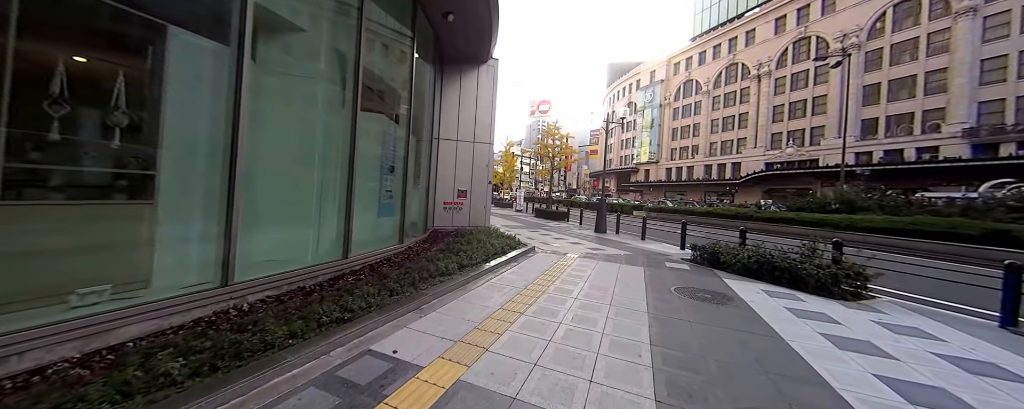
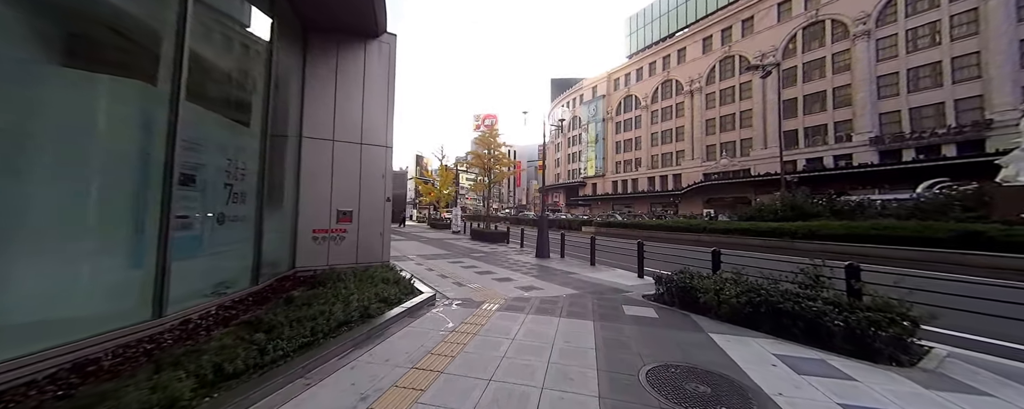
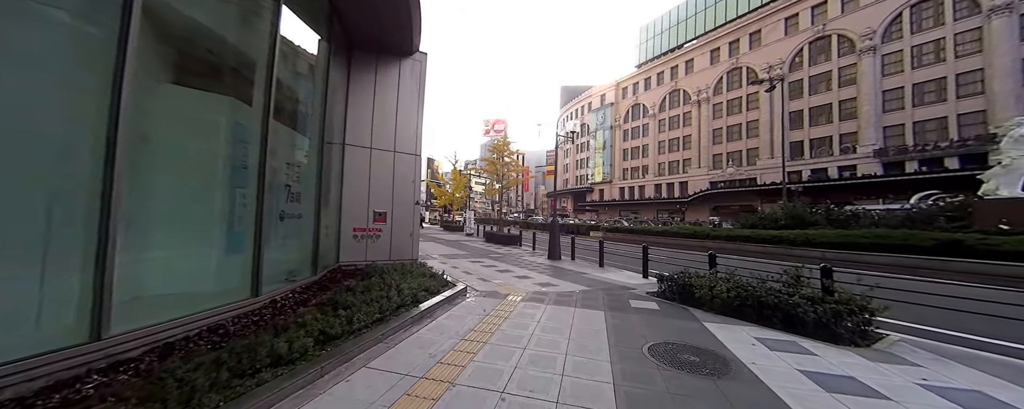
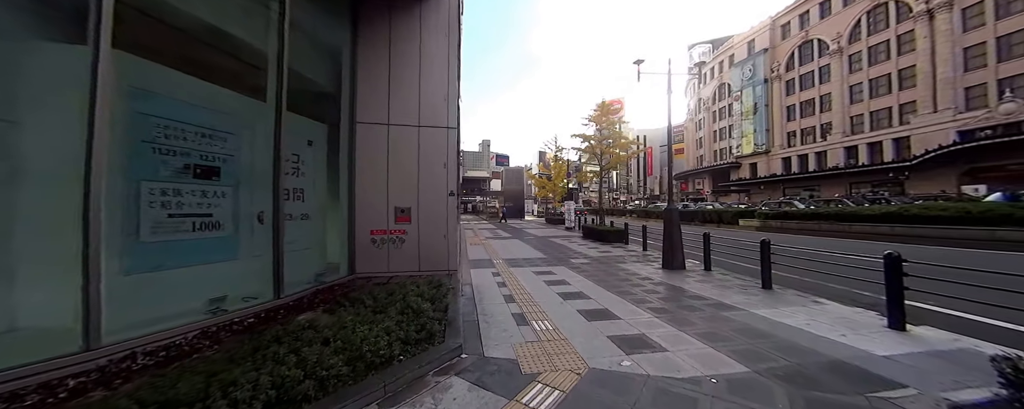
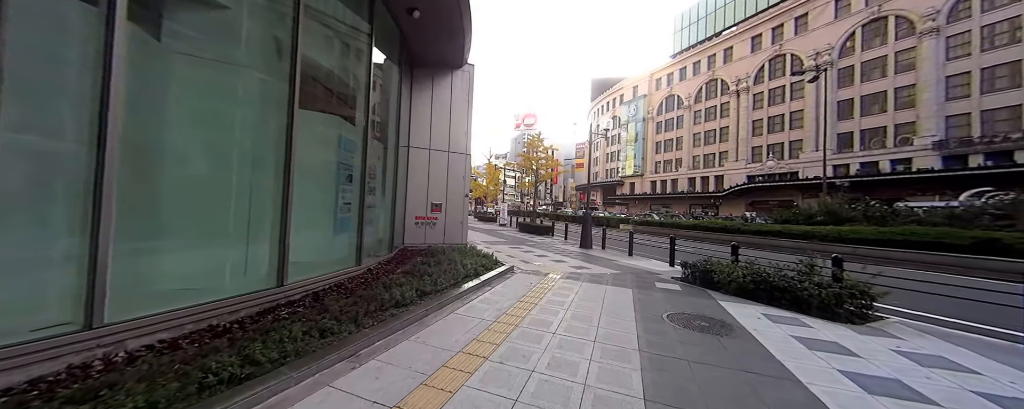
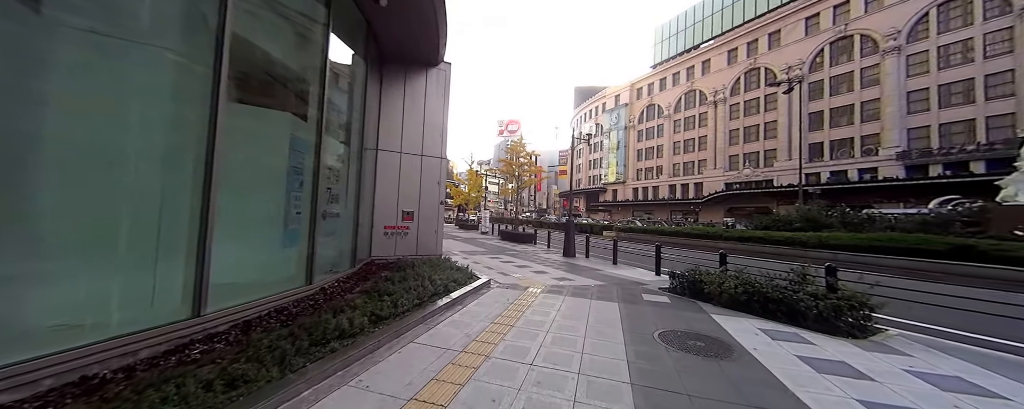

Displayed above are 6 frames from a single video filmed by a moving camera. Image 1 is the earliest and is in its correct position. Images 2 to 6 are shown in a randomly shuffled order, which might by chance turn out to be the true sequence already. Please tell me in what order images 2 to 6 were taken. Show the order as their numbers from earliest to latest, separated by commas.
5, 6, 3, 2, 4
